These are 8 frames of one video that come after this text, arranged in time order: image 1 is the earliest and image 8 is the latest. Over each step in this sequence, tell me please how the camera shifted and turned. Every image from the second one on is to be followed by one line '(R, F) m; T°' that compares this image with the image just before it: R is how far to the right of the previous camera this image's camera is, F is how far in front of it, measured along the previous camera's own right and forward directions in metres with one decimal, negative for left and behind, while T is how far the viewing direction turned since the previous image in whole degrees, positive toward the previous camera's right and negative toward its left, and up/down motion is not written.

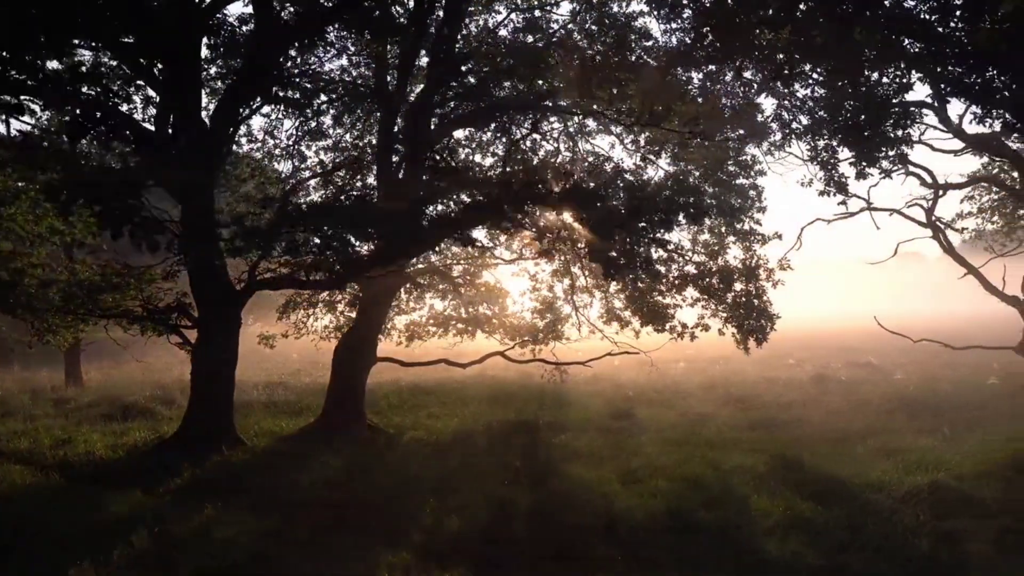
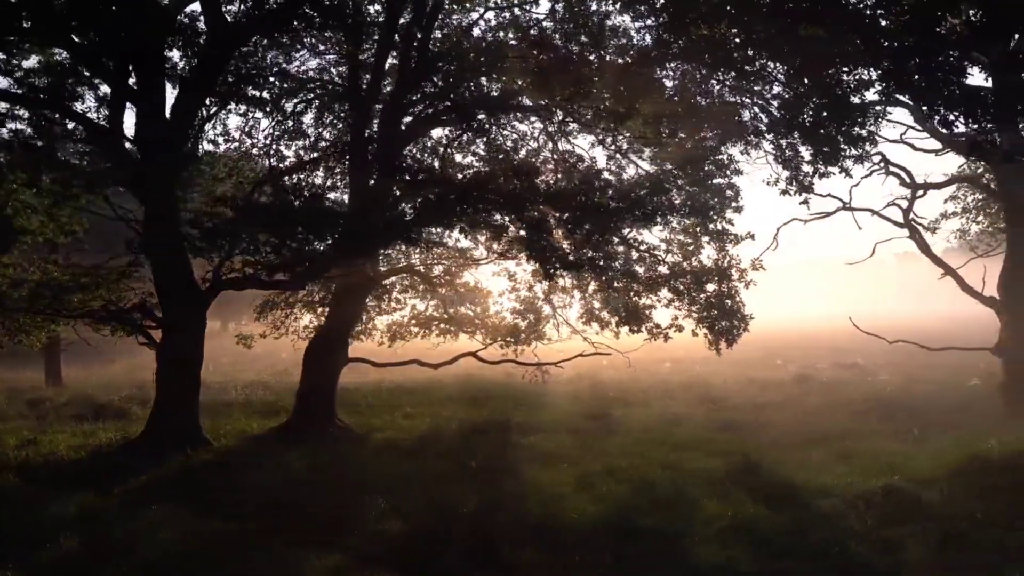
(+1.3, +0.1) m; 0°
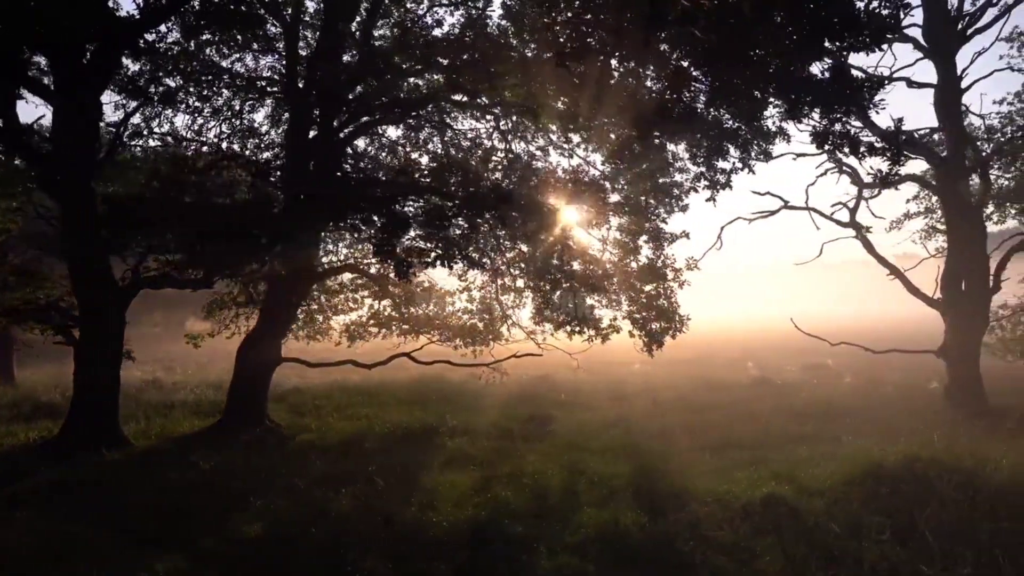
(+2.8, +0.2) m; 0°
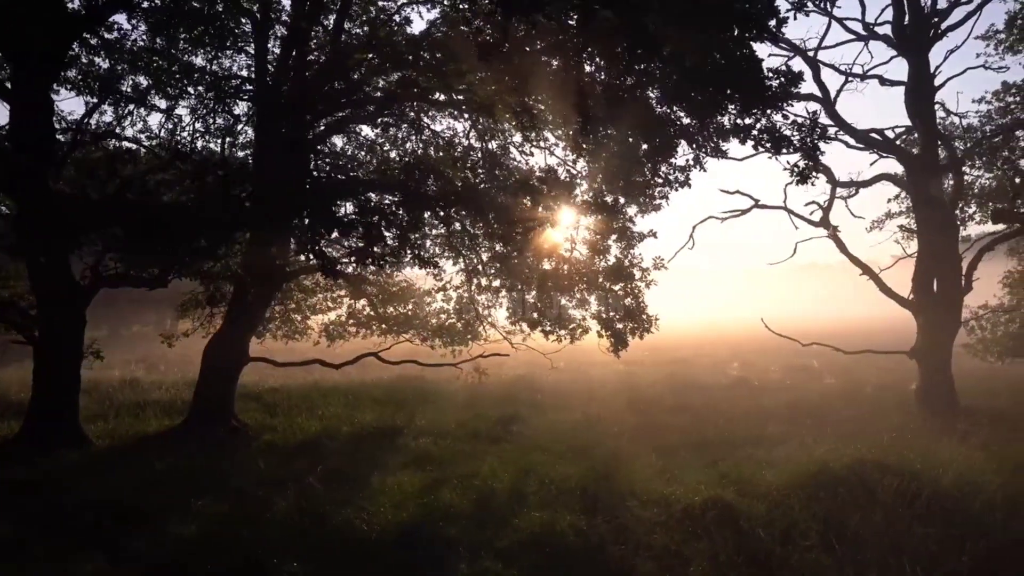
(+1.4, +0.1) m; 0°
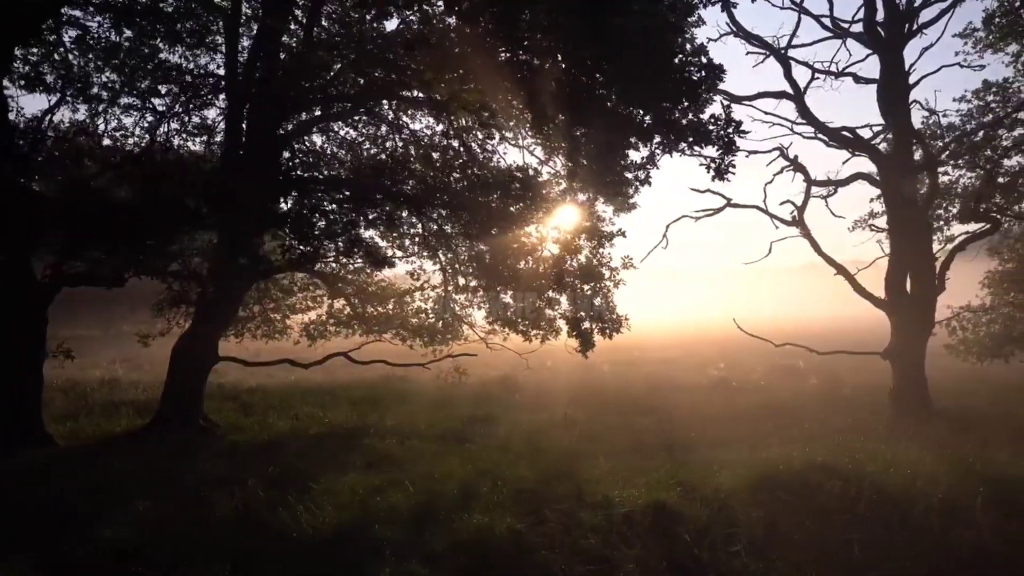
(+1.3, +0.1) m; 0°
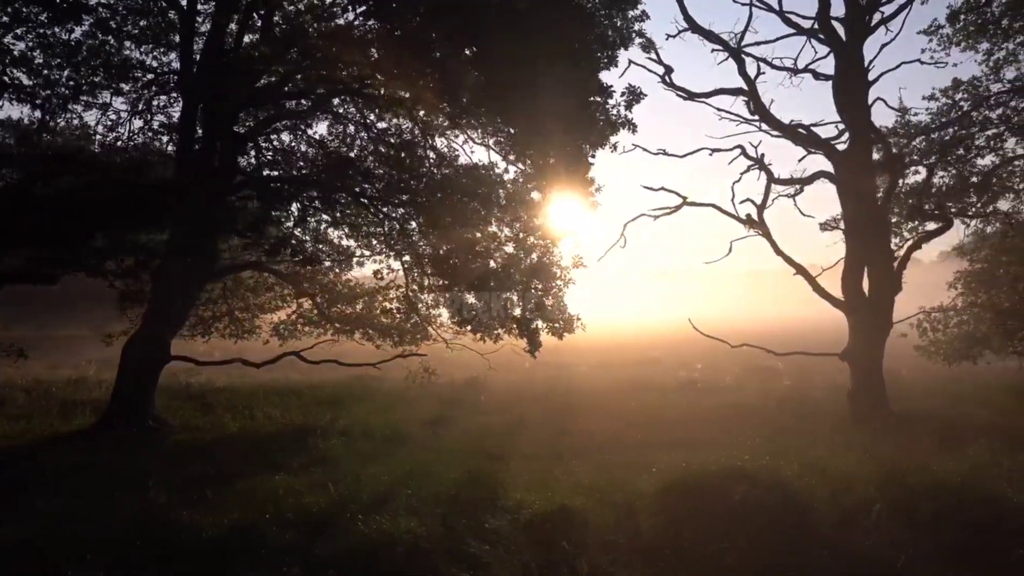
(+2.0, +0.2) m; 0°
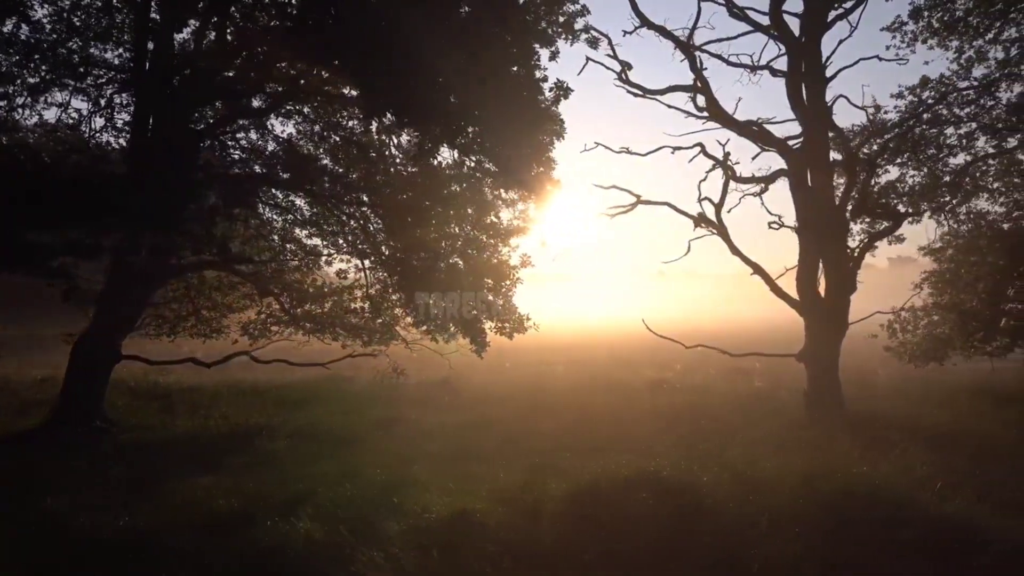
(+2.0, +0.1) m; 0°
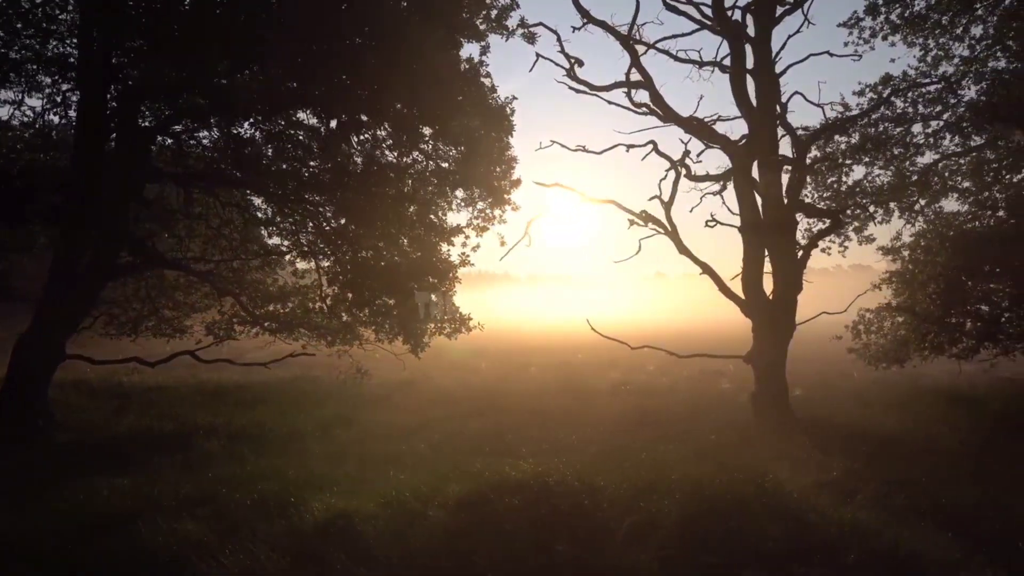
(+2.3, +0.2) m; 0°
